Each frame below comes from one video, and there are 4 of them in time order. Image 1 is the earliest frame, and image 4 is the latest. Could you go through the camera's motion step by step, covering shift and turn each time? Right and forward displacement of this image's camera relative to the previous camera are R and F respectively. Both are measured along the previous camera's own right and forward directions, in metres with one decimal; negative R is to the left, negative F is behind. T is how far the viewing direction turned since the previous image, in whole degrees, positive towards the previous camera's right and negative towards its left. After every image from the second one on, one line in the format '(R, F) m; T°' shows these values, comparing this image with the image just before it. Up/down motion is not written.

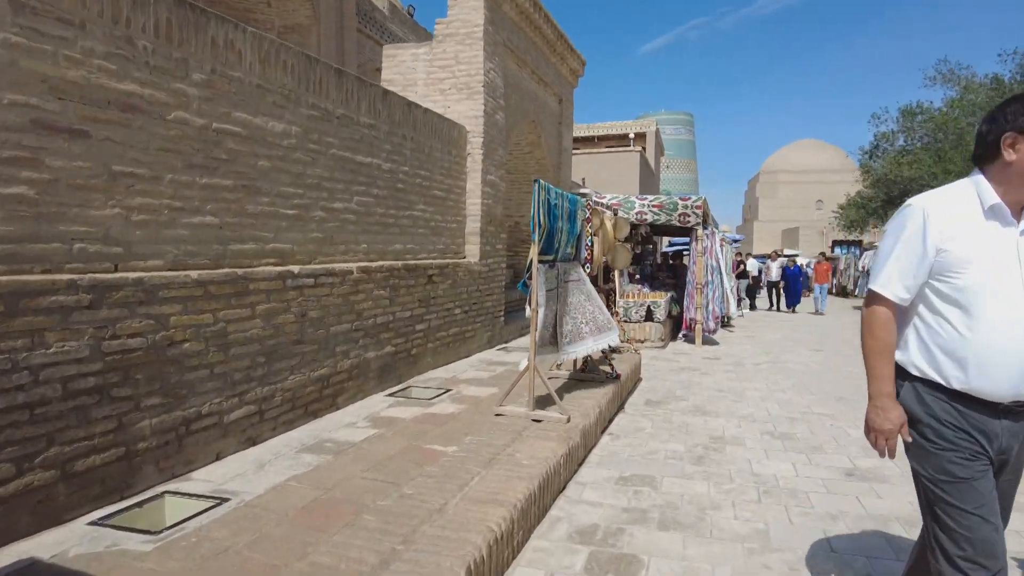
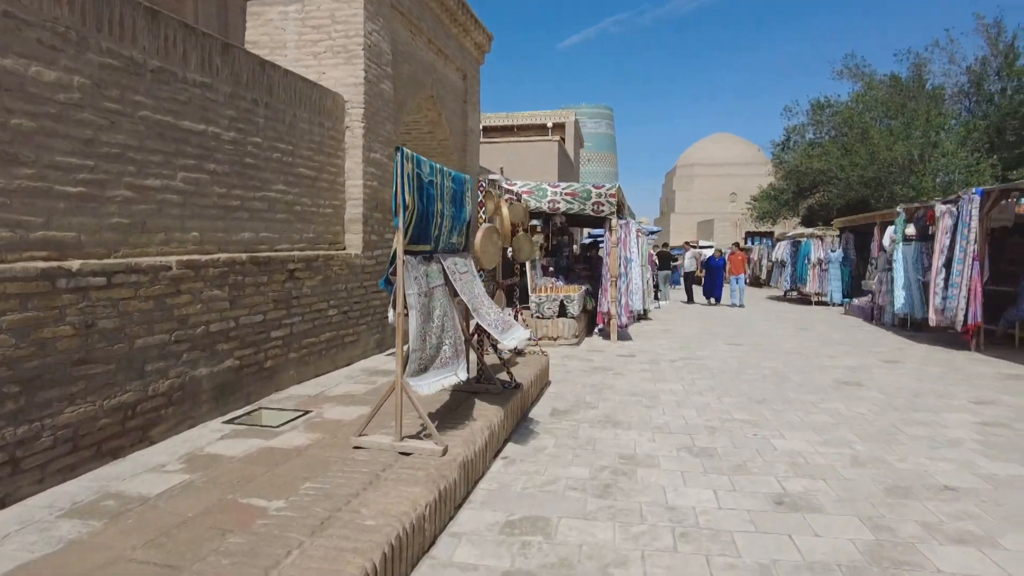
(+0.3, +0.8) m; +7°
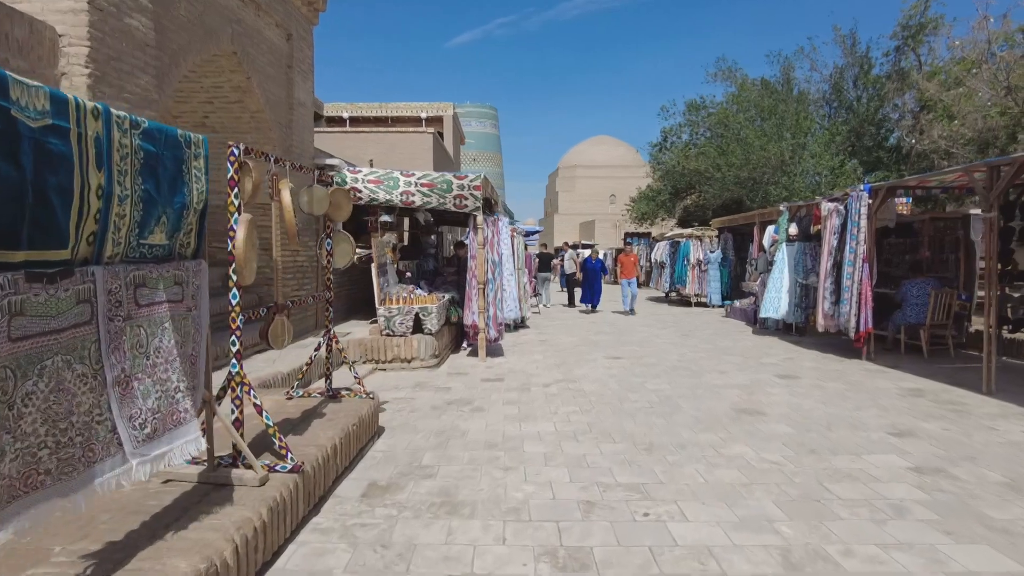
(+0.5, +1.5) m; +10°
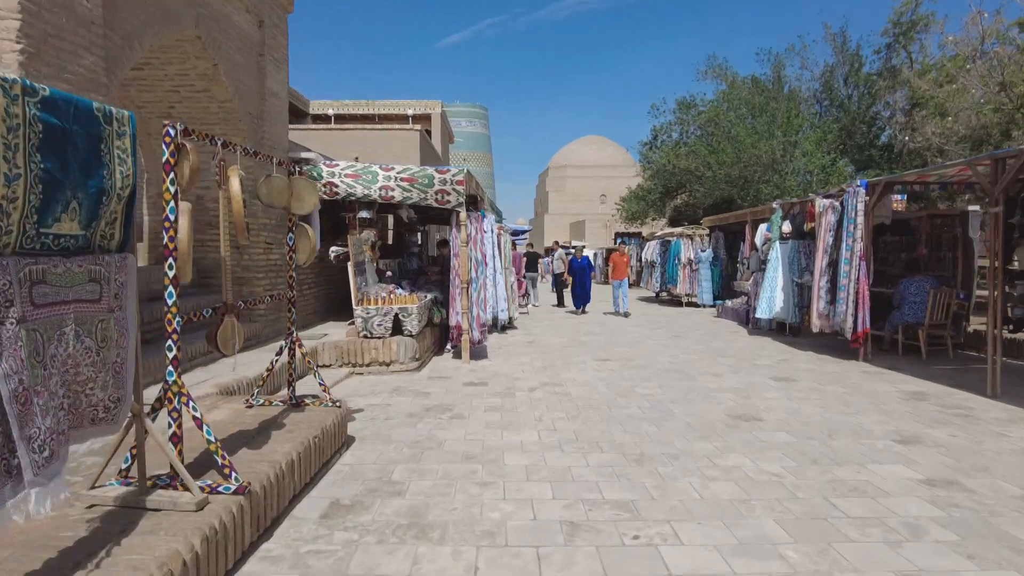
(+0.1, +0.3) m; +1°
